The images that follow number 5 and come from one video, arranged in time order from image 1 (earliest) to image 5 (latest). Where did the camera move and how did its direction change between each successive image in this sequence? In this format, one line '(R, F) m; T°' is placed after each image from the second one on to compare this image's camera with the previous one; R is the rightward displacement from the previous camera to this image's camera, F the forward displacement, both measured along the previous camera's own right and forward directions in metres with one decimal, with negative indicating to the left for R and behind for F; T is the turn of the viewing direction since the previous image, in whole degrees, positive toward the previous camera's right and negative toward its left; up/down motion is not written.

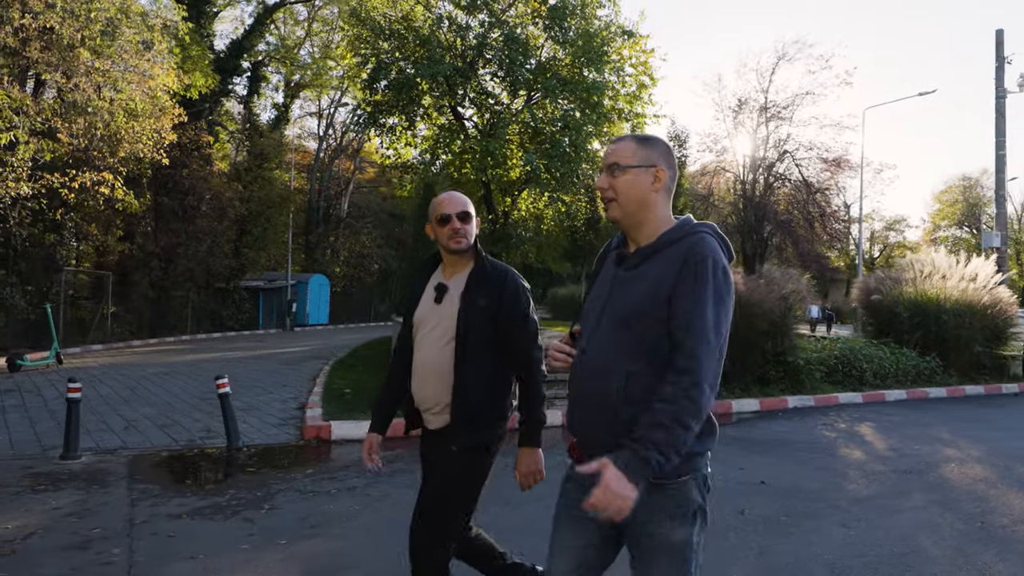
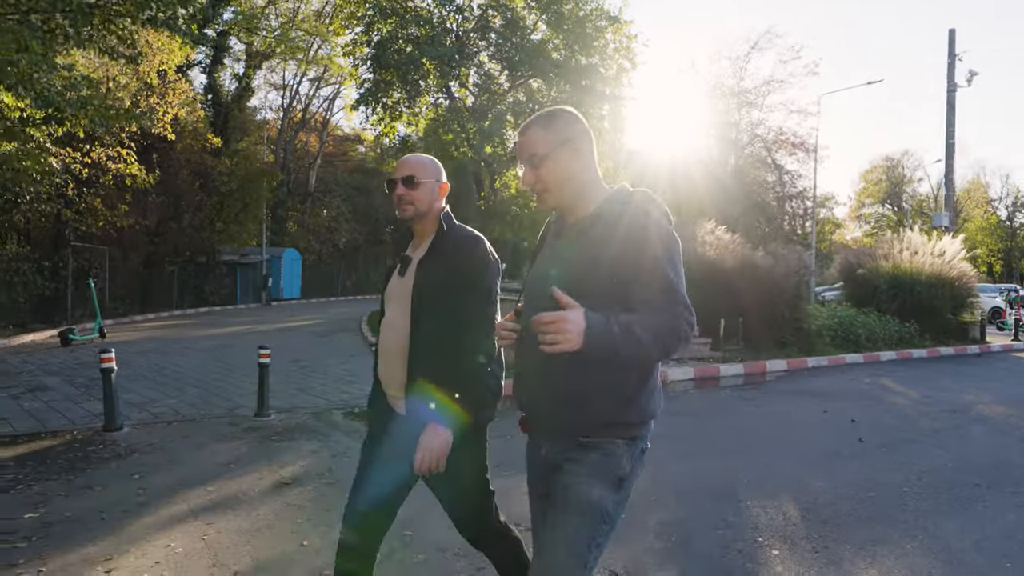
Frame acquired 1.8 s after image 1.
(-2.4, -1.1) m; +6°
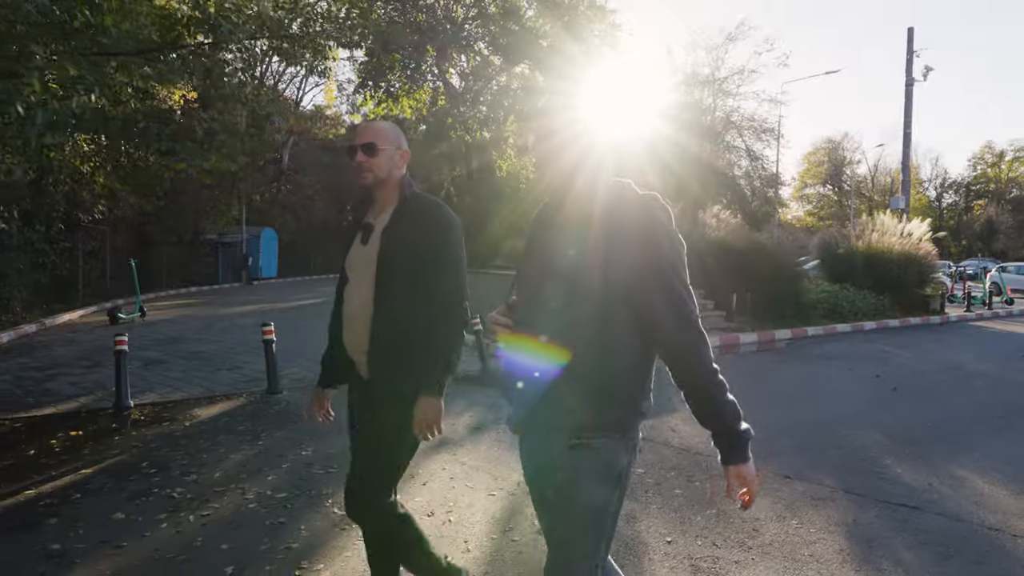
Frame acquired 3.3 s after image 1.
(-1.9, -1.2) m; +5°
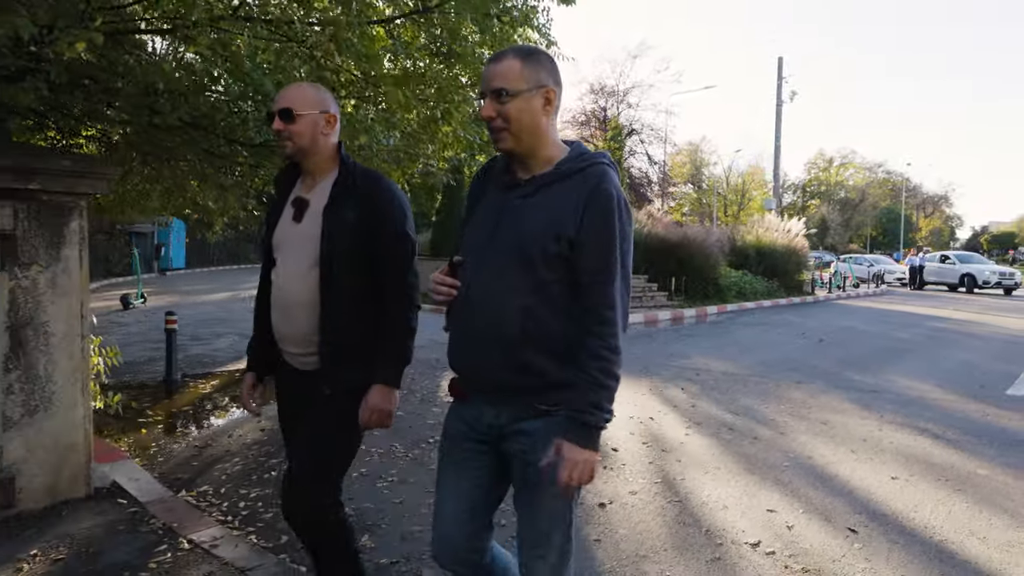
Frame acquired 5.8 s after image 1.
(-3.0, -2.4) m; +11°
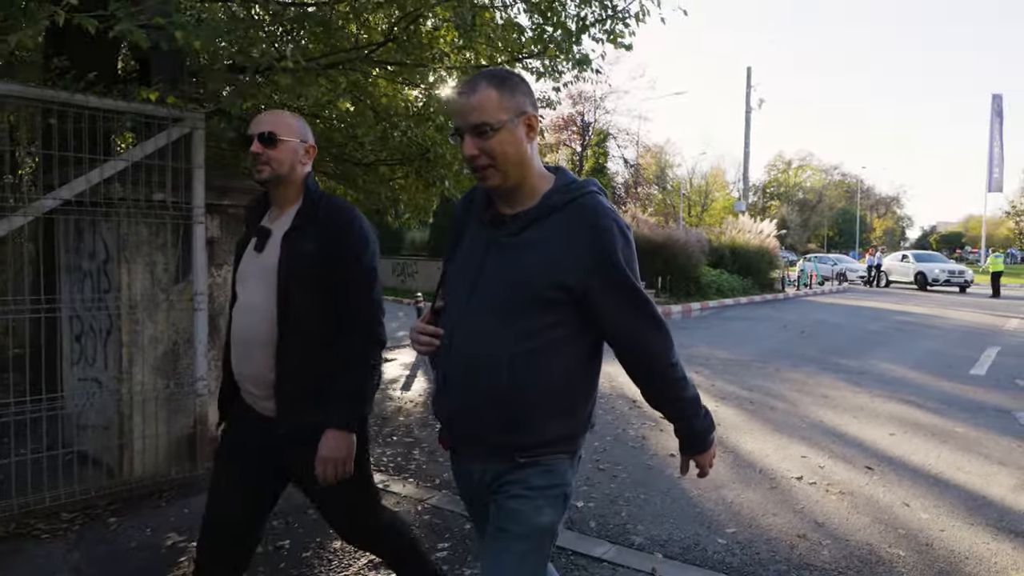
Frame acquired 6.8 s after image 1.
(-1.0, -1.0) m; +3°
